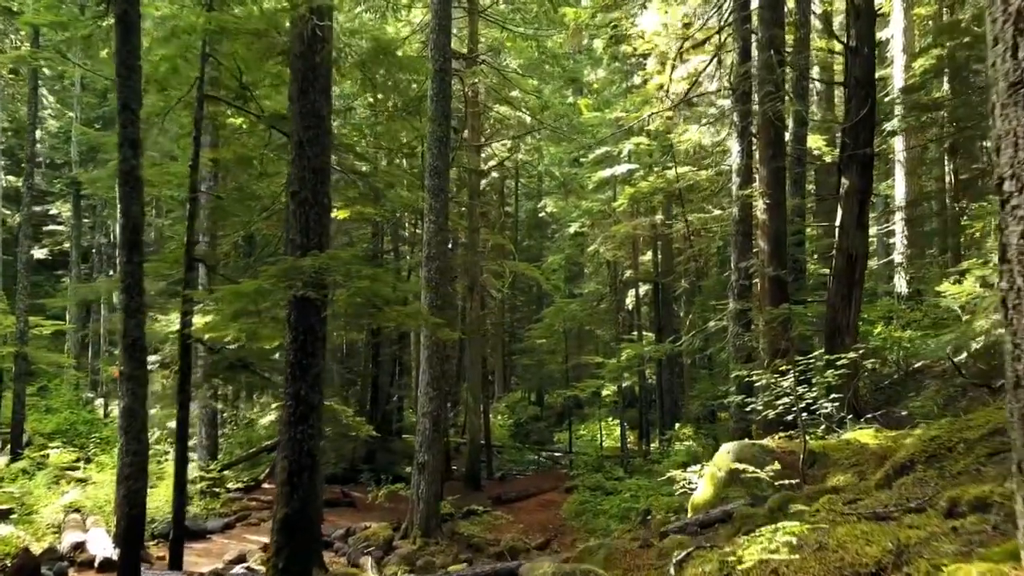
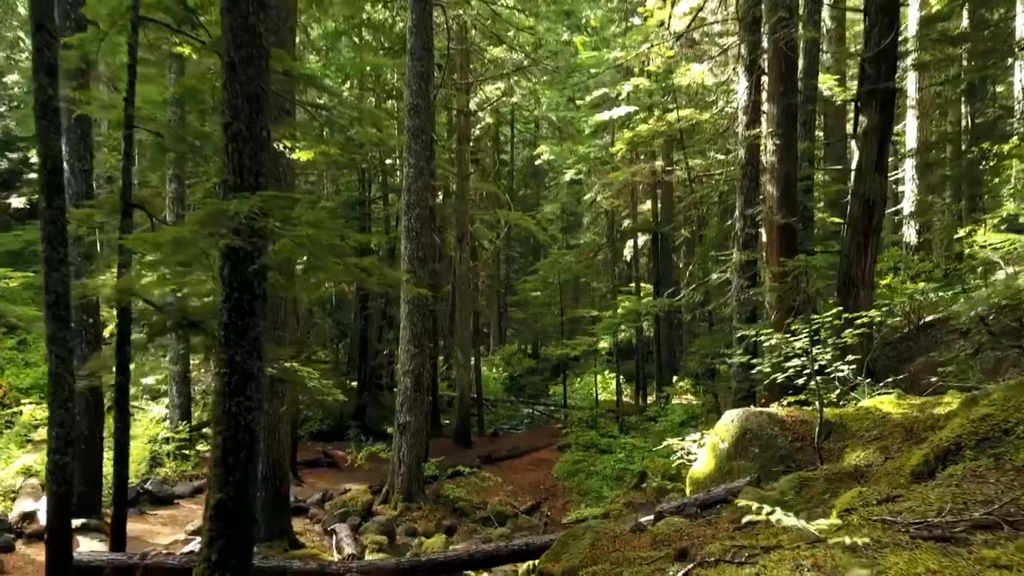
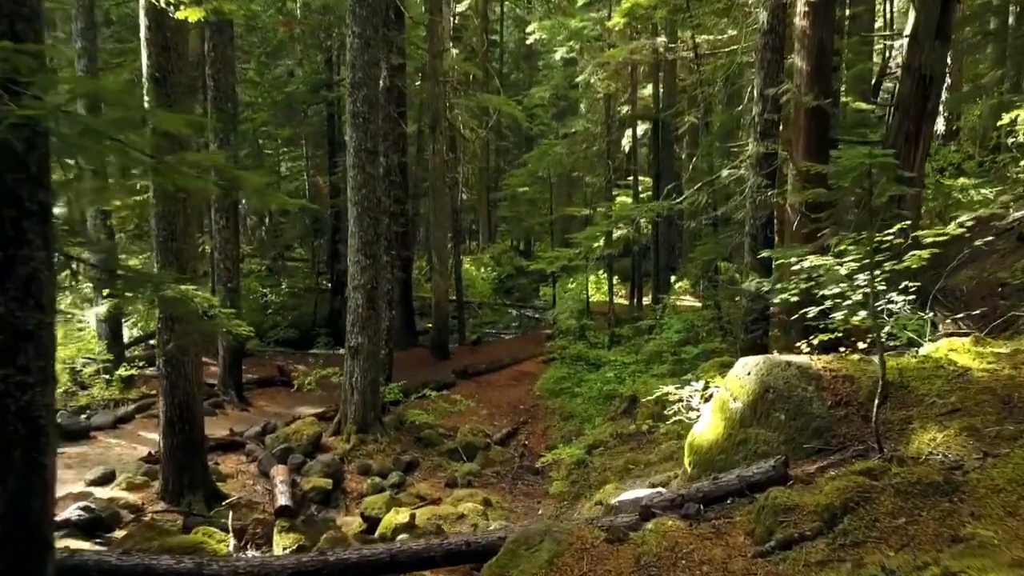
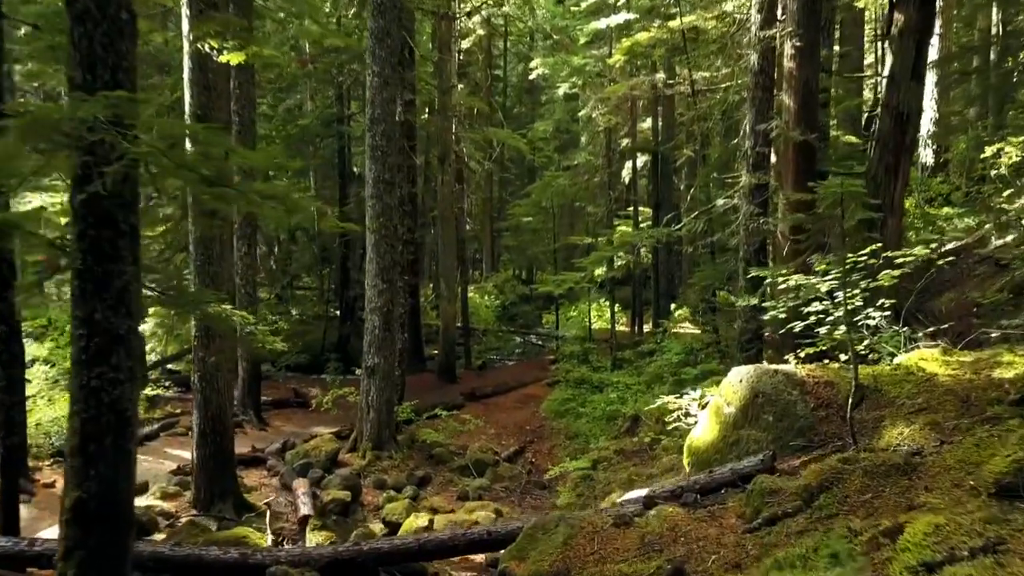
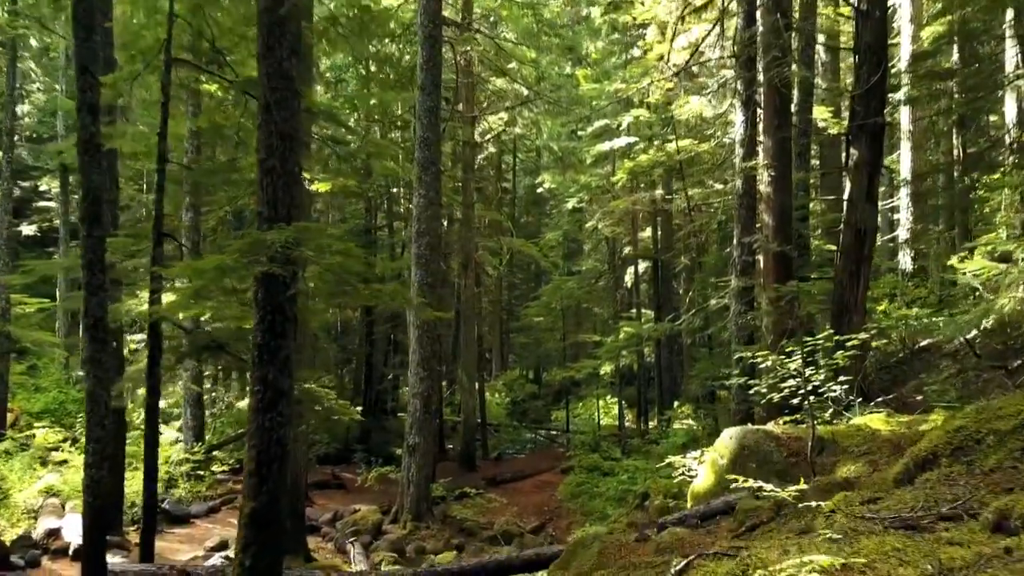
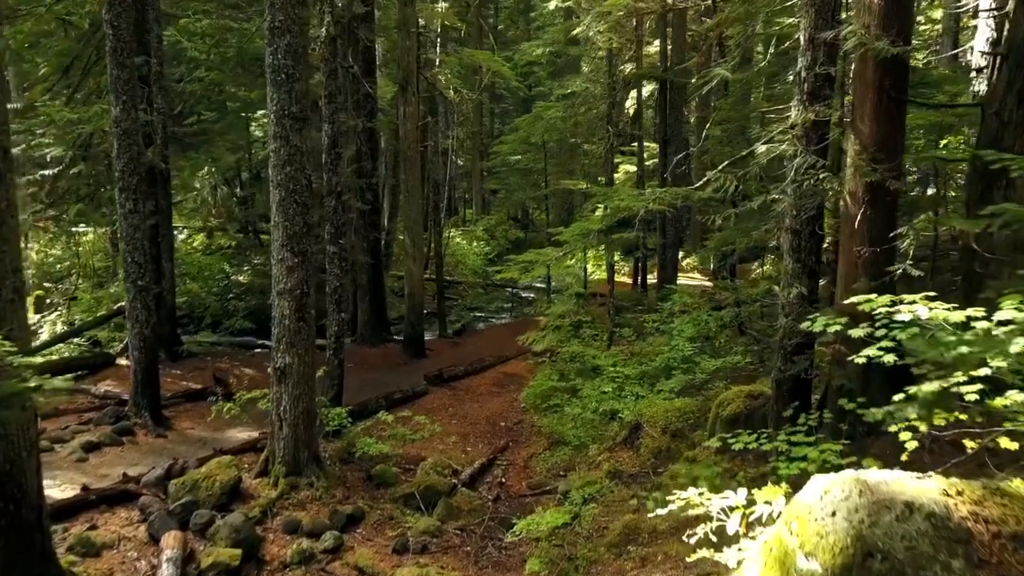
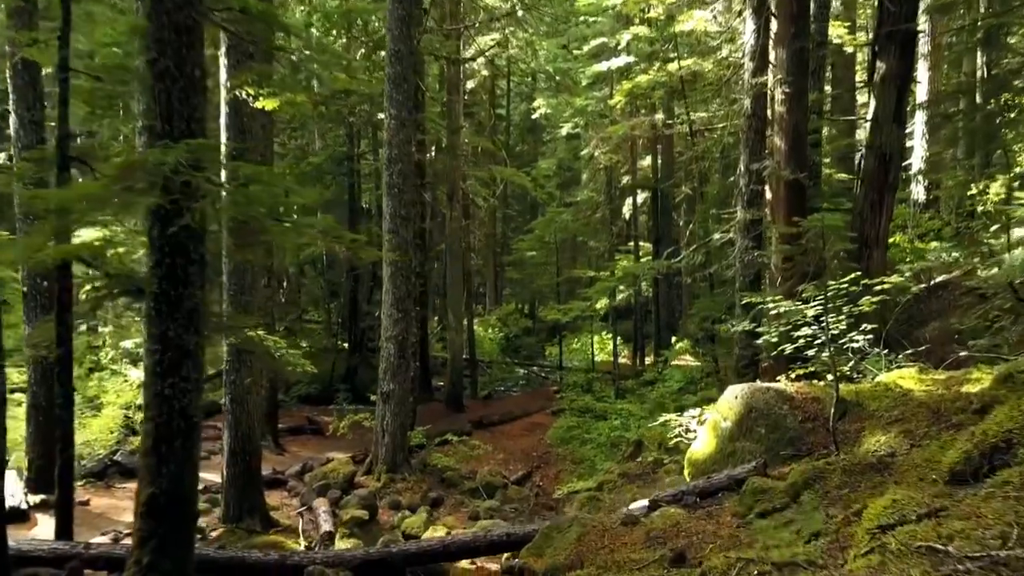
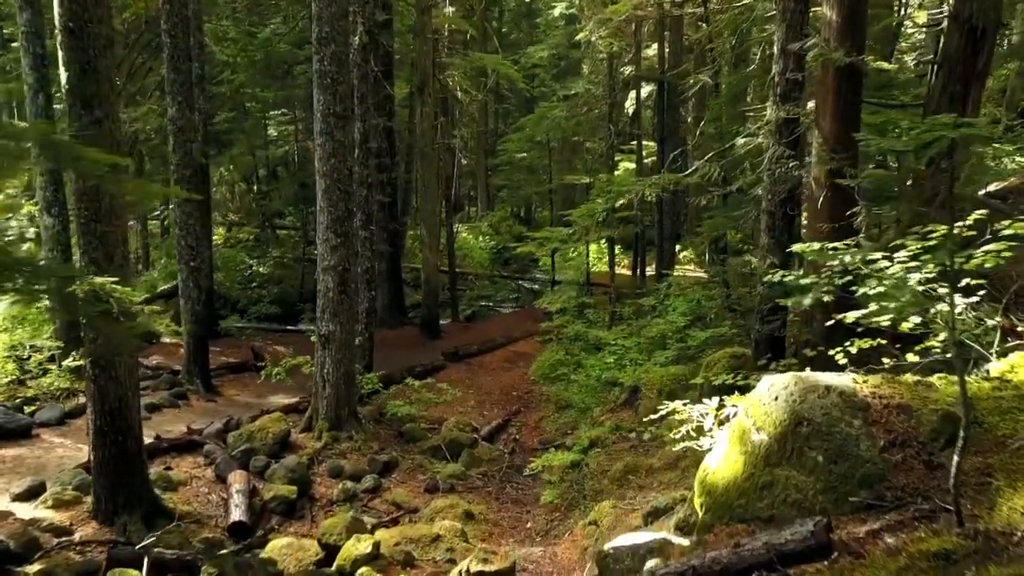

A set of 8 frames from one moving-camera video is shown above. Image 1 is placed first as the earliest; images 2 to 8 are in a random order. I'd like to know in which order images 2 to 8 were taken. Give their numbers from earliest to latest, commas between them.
5, 2, 7, 4, 3, 8, 6
